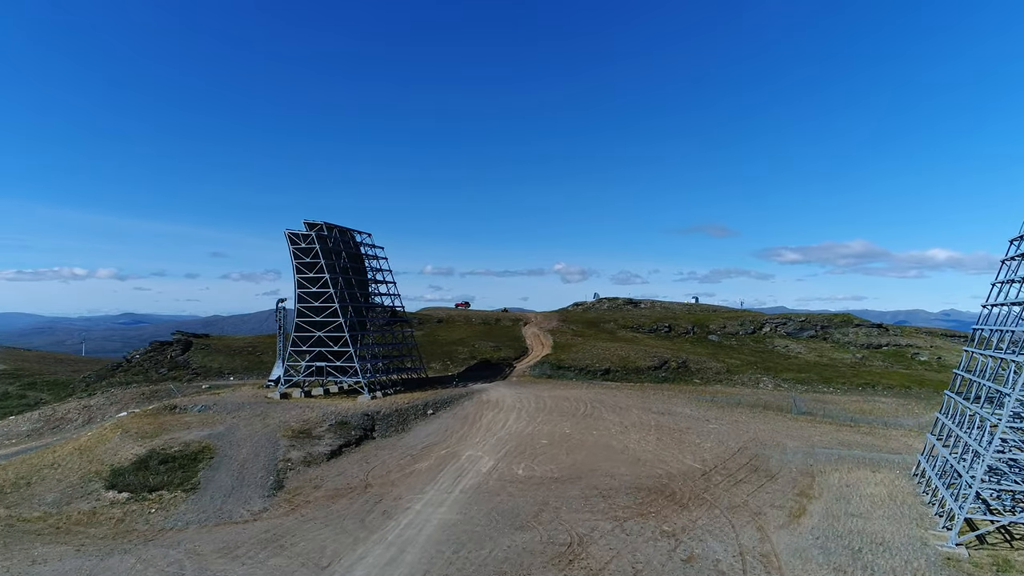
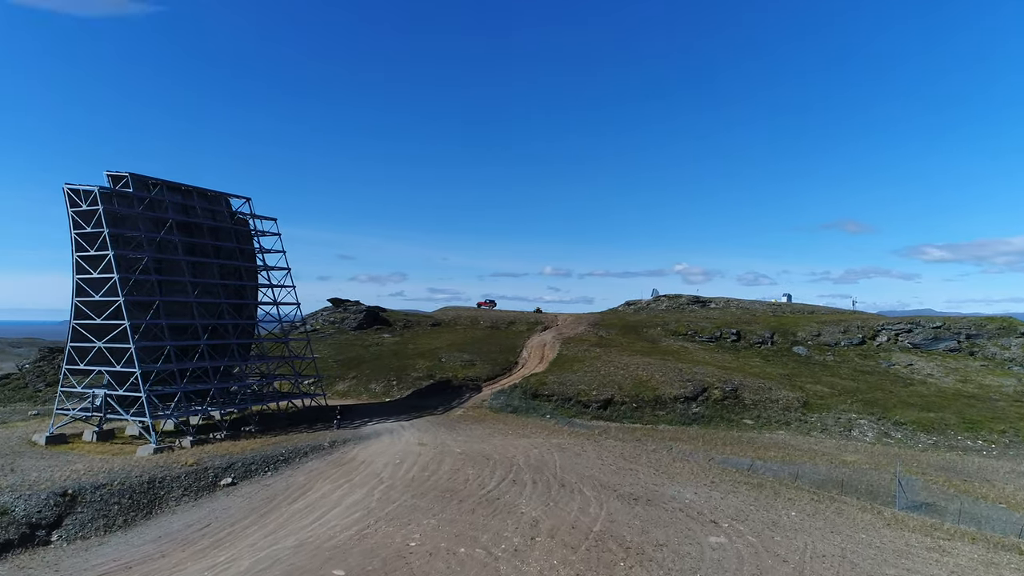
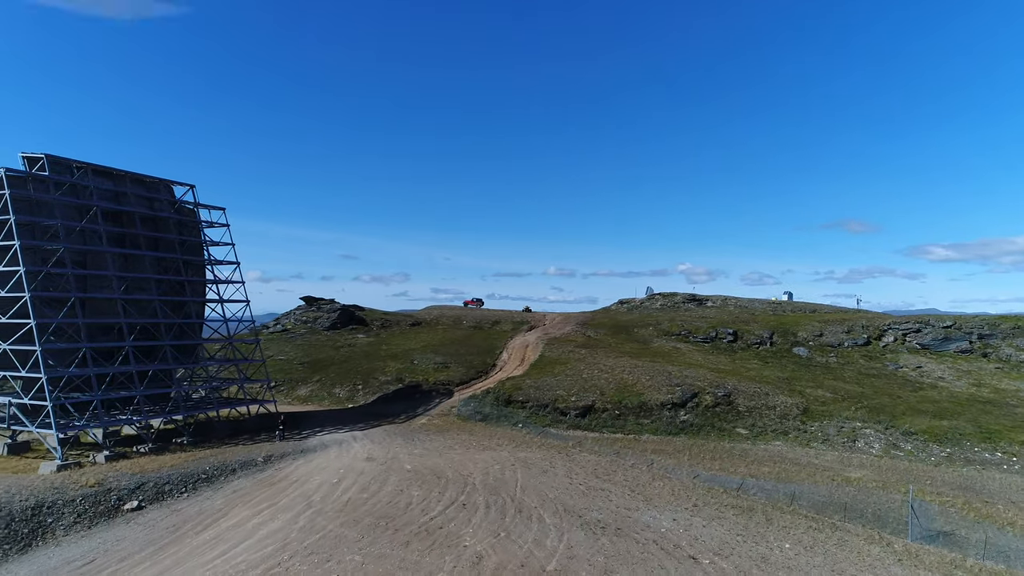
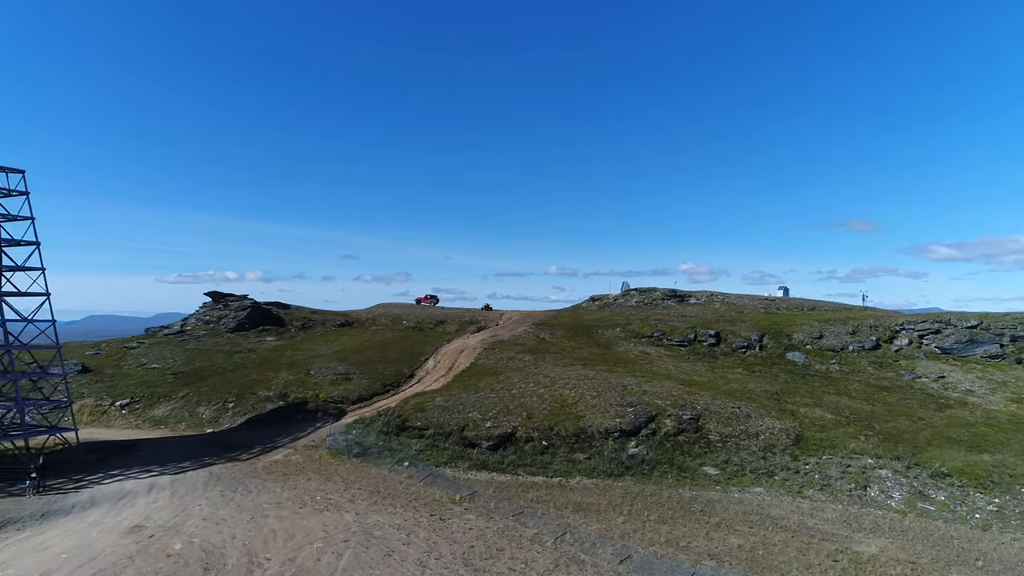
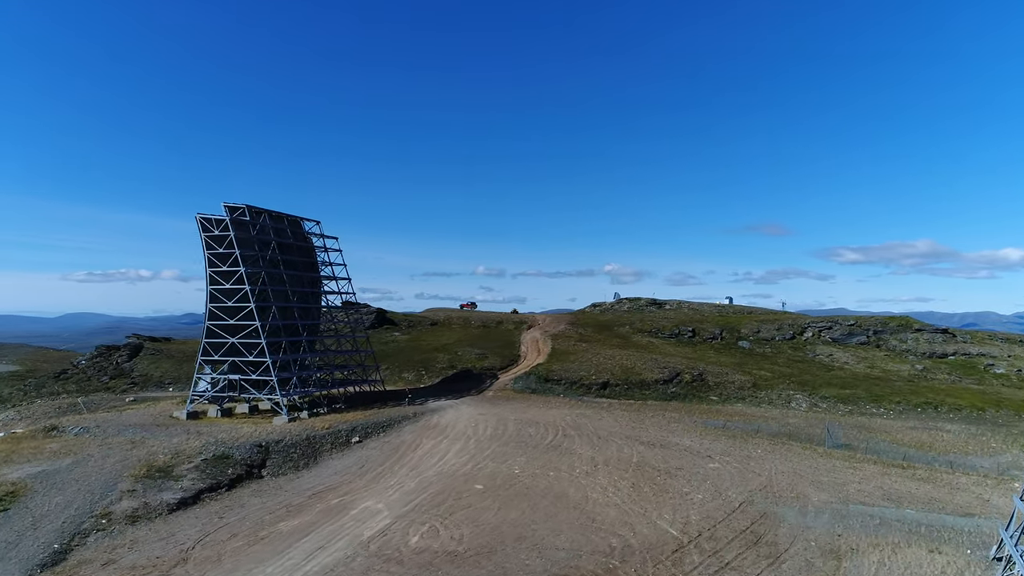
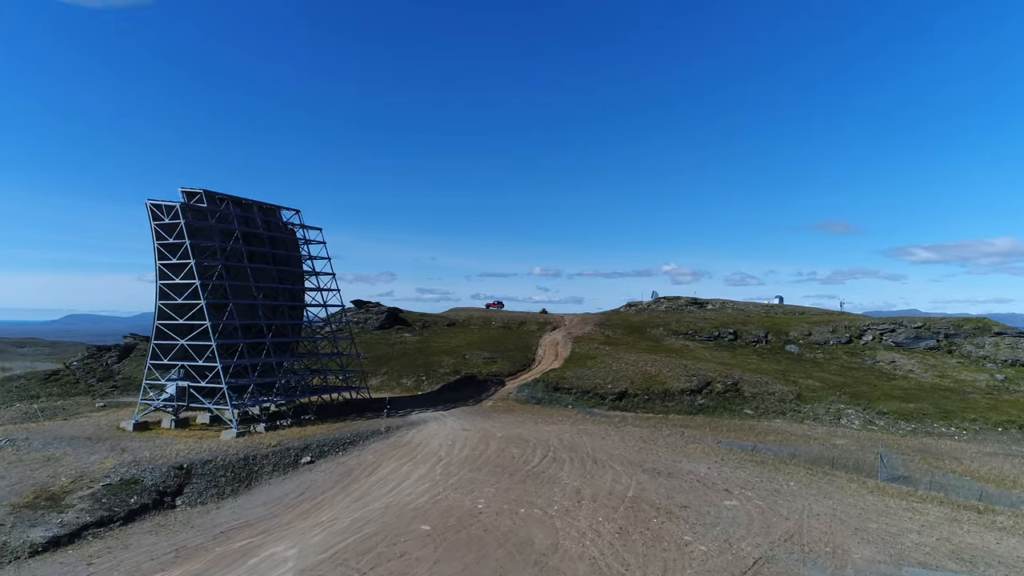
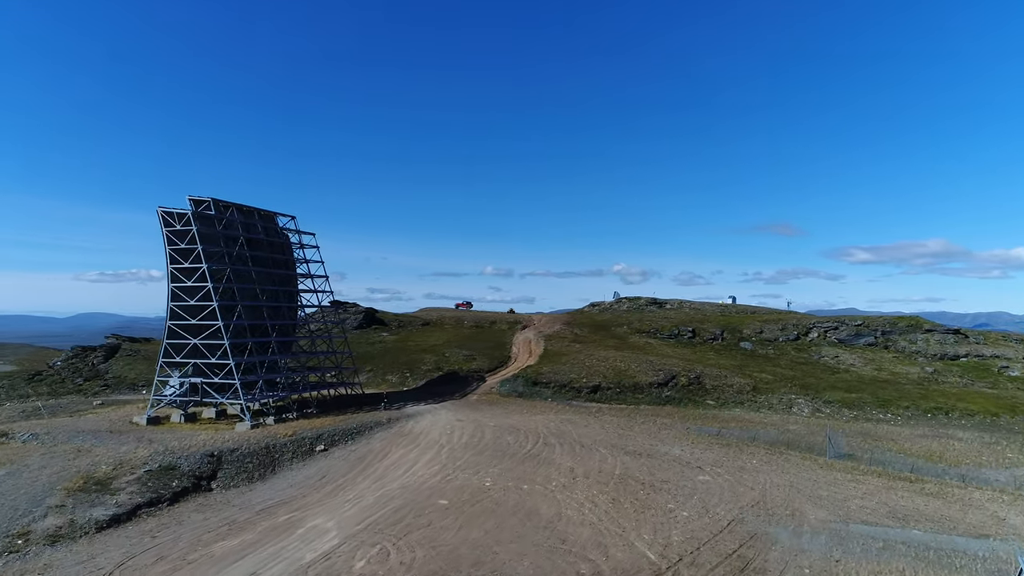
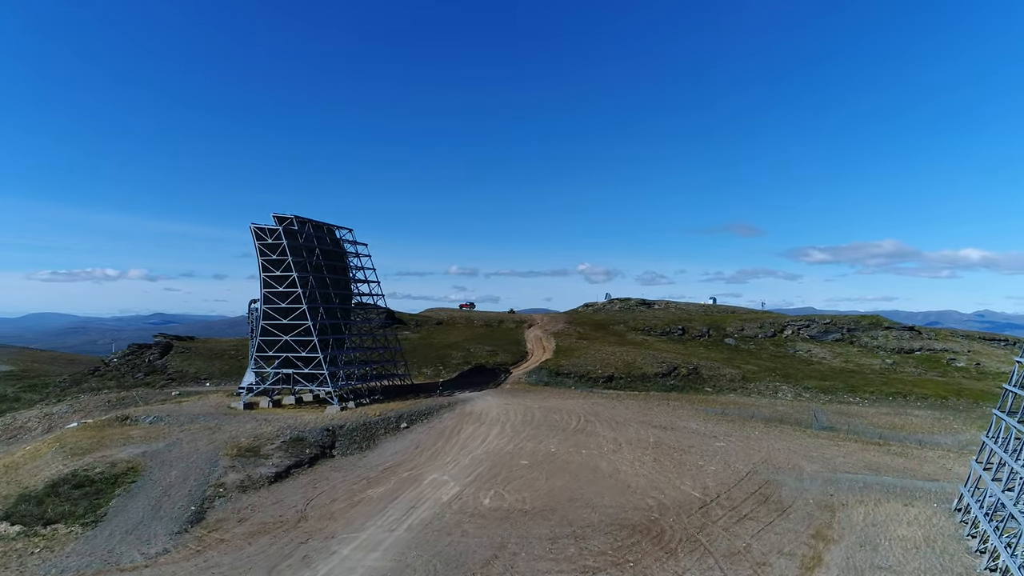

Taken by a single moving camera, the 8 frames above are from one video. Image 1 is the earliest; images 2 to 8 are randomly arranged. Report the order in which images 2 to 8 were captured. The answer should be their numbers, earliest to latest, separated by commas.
8, 5, 7, 6, 2, 3, 4
